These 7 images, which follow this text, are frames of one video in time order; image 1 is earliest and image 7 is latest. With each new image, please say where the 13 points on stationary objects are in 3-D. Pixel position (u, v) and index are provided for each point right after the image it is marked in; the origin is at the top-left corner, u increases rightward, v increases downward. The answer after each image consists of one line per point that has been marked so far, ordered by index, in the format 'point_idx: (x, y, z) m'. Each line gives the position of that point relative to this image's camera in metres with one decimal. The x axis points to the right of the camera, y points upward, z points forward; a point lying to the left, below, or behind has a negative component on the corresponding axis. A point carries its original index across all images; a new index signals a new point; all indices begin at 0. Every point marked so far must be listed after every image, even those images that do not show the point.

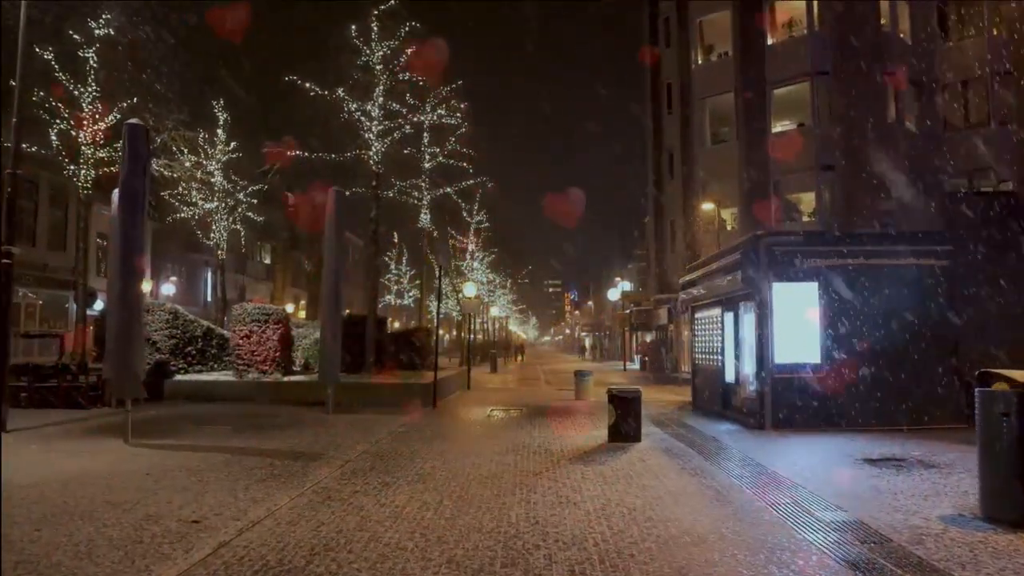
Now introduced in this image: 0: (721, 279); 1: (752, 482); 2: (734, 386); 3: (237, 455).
0: (+4.6, +0.2, +18.4) m
1: (+2.8, -2.3, +9.9) m
2: (+4.7, -2.1, +17.7) m
3: (-4.0, -2.4, +12.1) m
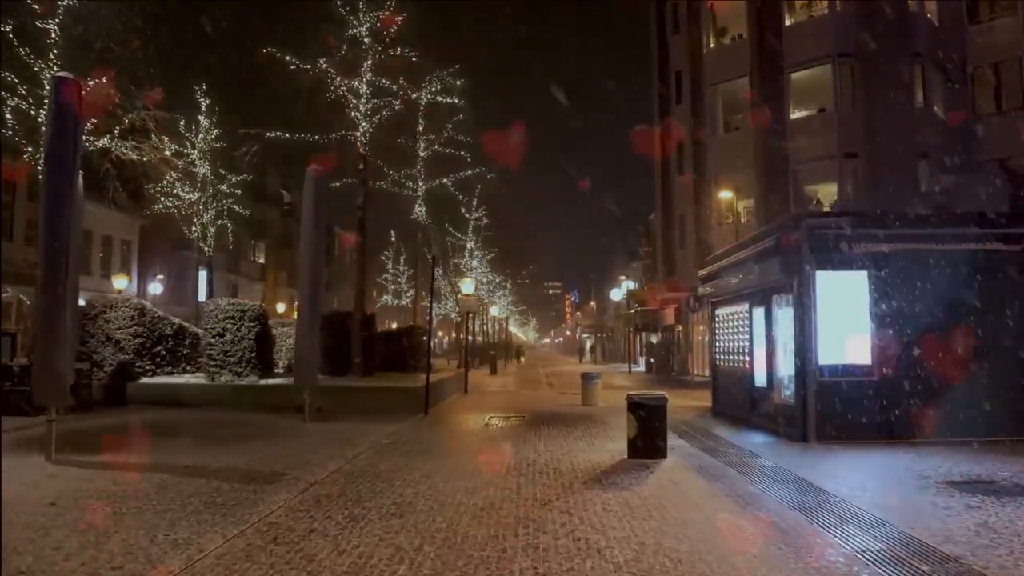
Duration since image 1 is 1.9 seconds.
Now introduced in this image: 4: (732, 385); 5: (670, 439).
0: (+4.6, +0.3, +16.3) m
1: (+2.9, -2.1, +7.7) m
2: (+4.7, -1.9, +15.6) m
3: (-4.0, -2.2, +9.9) m
4: (+4.7, -2.1, +17.9) m
5: (+2.6, -2.5, +13.5) m
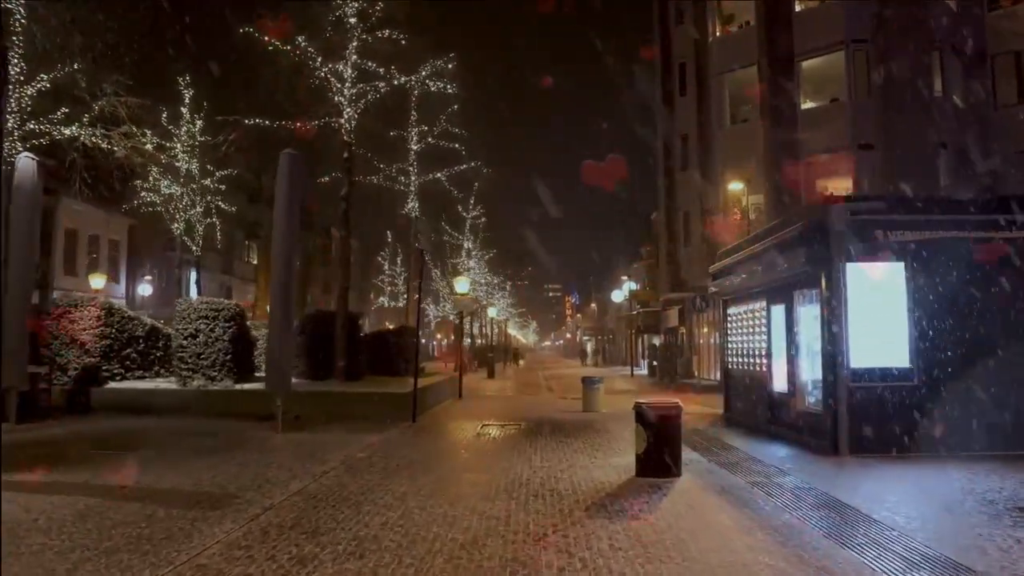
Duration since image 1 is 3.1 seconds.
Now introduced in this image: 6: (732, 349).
0: (+4.5, +0.4, +14.8) m
1: (+2.8, -2.0, +6.2) m
2: (+4.6, -1.8, +14.1) m
3: (-4.1, -2.1, +8.4) m
4: (+4.6, -2.0, +16.4) m
5: (+2.5, -2.4, +12.0) m
6: (+4.6, -1.3, +17.7) m
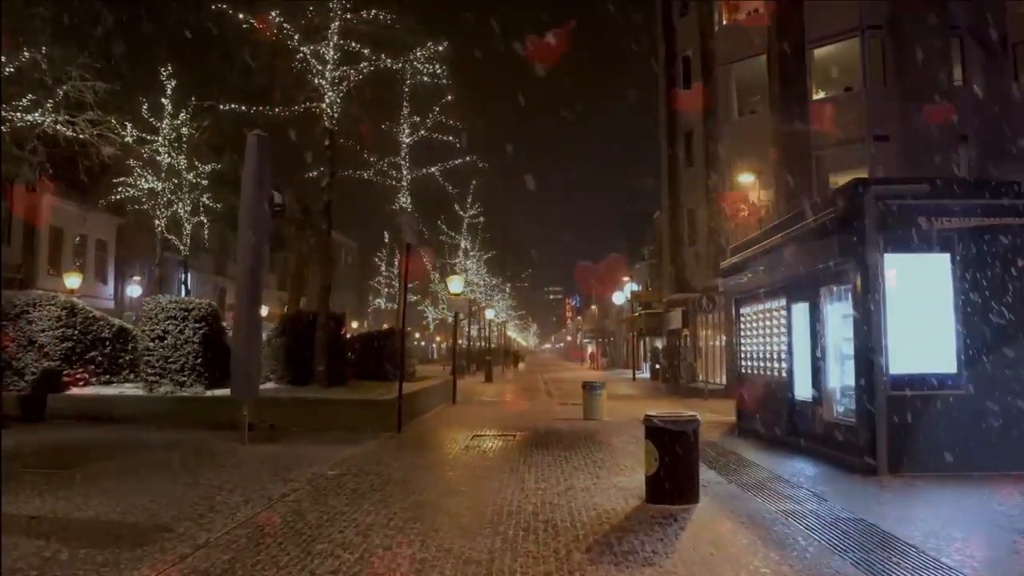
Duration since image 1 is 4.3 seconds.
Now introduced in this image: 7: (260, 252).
0: (+4.4, +0.5, +13.4) m
1: (+2.6, -1.9, +4.8) m
2: (+4.5, -1.8, +12.6) m
3: (-4.2, -2.1, +7.0) m
4: (+4.5, -2.0, +14.9) m
5: (+2.4, -2.3, +10.5) m
6: (+4.5, -1.2, +16.2) m
7: (-4.1, +0.6, +13.6) m
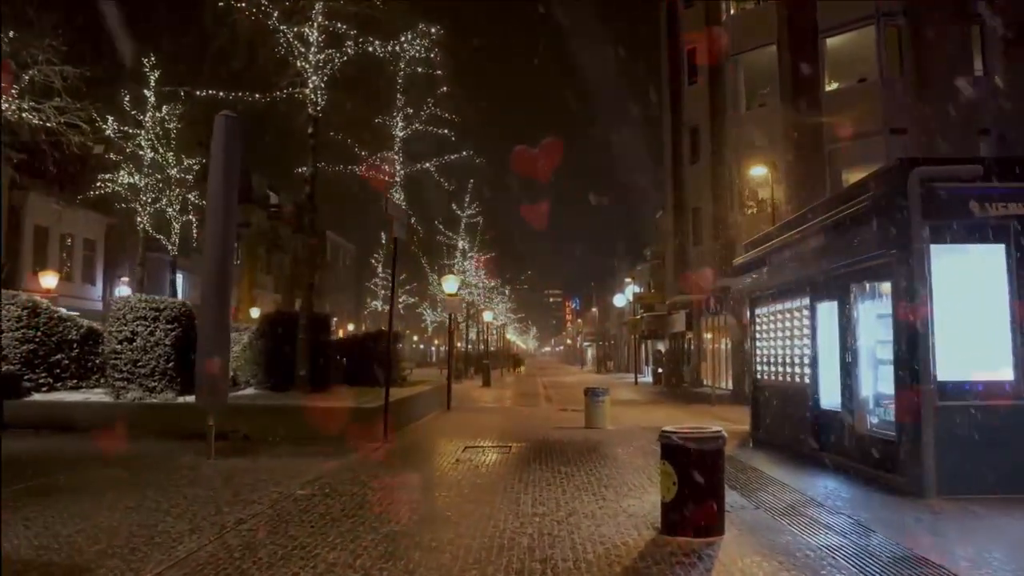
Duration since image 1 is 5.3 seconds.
0: (+4.3, +0.5, +12.1) m
1: (+2.6, -1.9, +3.5) m
2: (+4.5, -1.7, +11.3) m
3: (-4.2, -2.0, +5.7) m
4: (+4.4, -1.9, +13.6) m
5: (+2.3, -2.3, +9.2) m
6: (+4.5, -1.2, +14.9) m
7: (-4.2, +0.6, +12.3) m
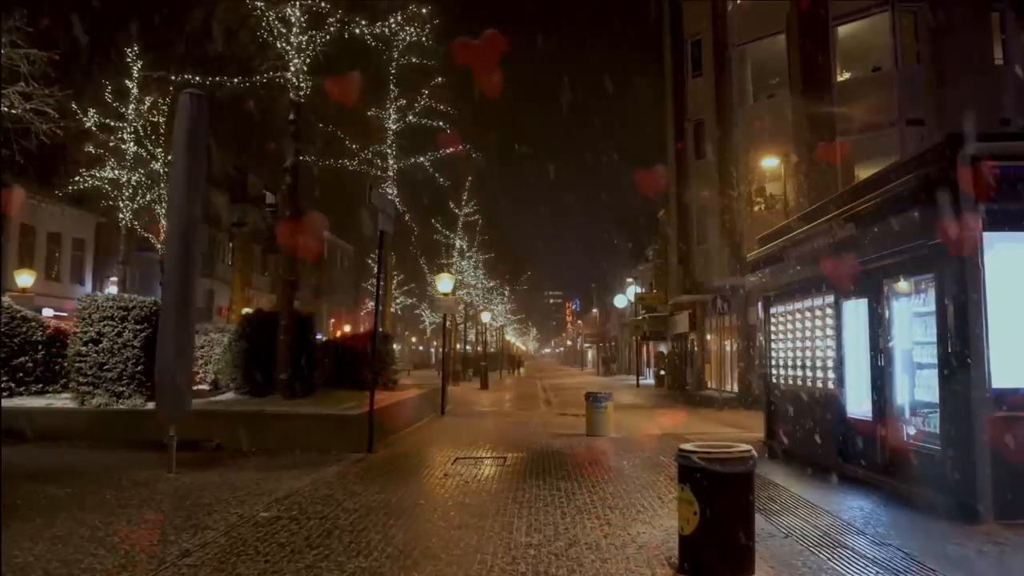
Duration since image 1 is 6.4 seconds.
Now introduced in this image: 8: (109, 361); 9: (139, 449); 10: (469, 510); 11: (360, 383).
0: (+4.2, +0.6, +10.9) m
1: (+2.5, -1.8, +2.3) m
2: (+4.4, -1.7, +10.2) m
3: (-4.3, -1.9, +4.5) m
4: (+4.3, -1.9, +12.5) m
5: (+2.2, -2.2, +8.0) m
6: (+4.4, -1.2, +13.8) m
7: (-4.2, +0.7, +11.2) m
8: (-7.2, -1.3, +14.9) m
9: (-5.9, -2.6, +13.5) m
10: (-0.5, -2.3, +8.5) m
11: (-3.4, -2.1, +19.1) m
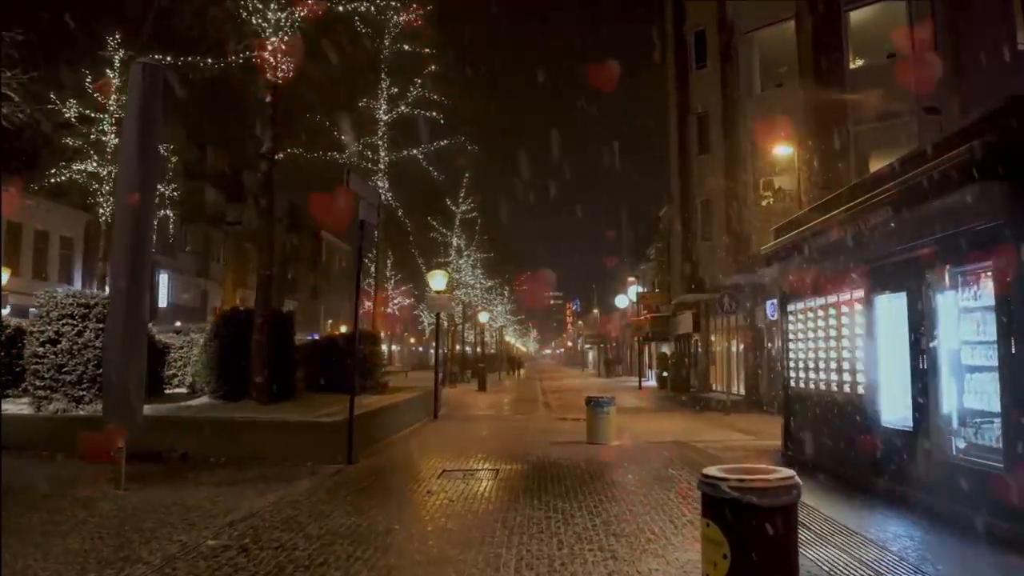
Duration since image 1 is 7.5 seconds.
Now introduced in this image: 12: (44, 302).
0: (+4.2, +0.6, +9.7) m
1: (+2.4, -1.7, +1.1) m
2: (+4.3, -1.6, +8.9) m
3: (-4.4, -1.8, +3.3) m
4: (+4.2, -1.8, +11.3) m
5: (+2.1, -2.1, +6.8) m
6: (+4.3, -1.1, +12.6) m
7: (-4.3, +0.8, +10.0) m
8: (-7.3, -1.2, +13.7) m
9: (-6.0, -2.5, +12.3) m
10: (-0.6, -2.2, +7.2) m
11: (-3.5, -2.1, +17.9) m
12: (-7.9, -0.2, +14.0) m
